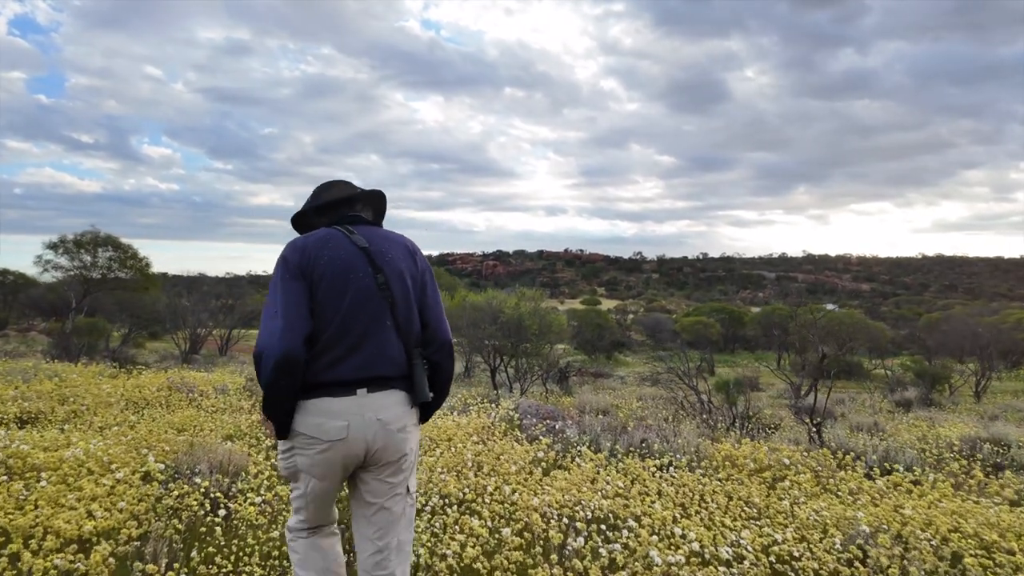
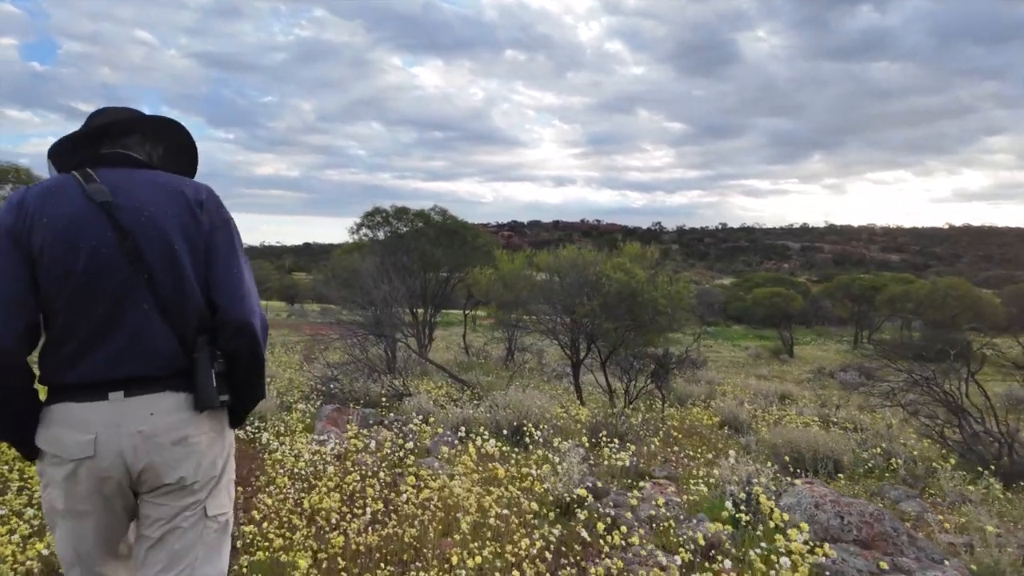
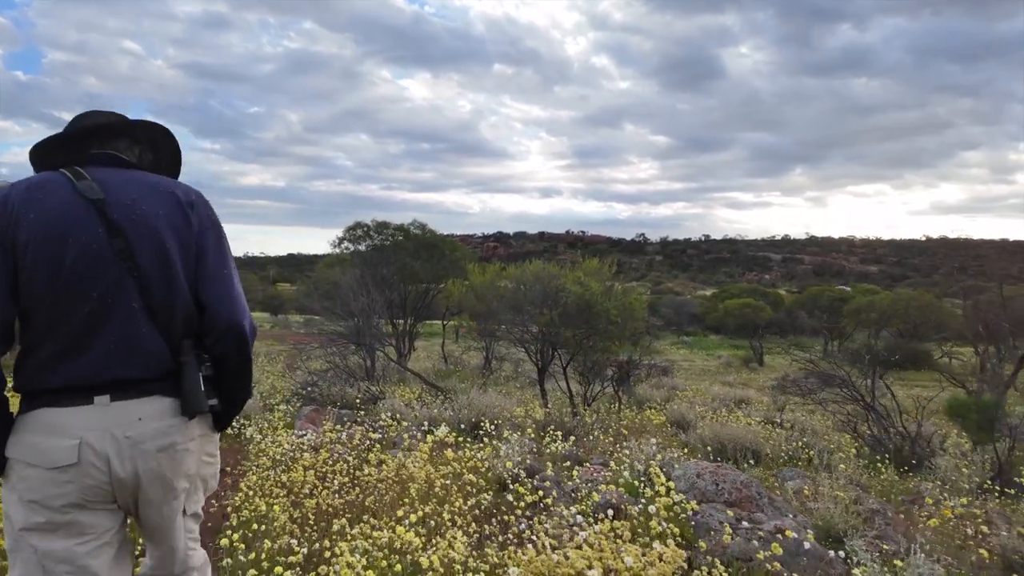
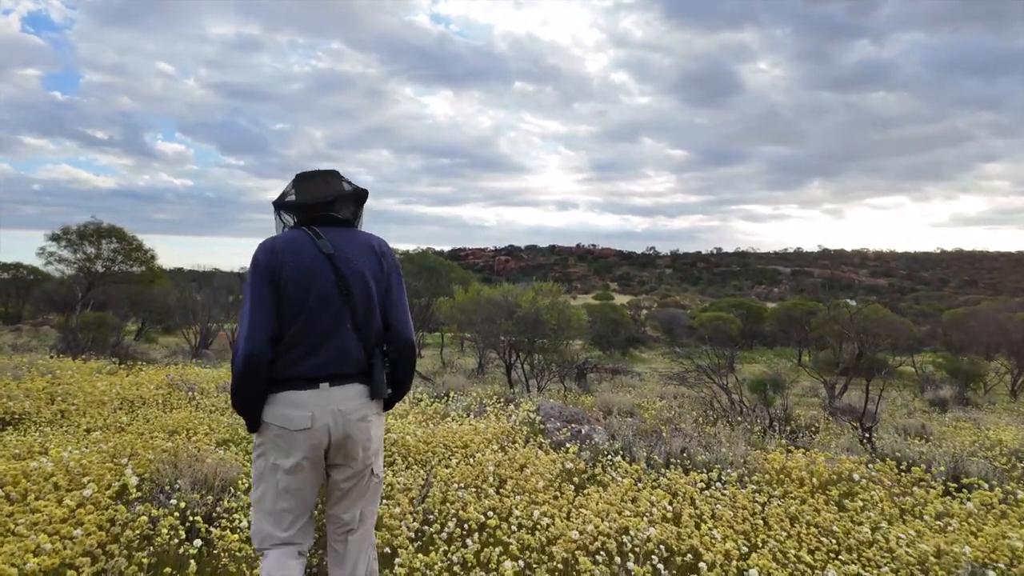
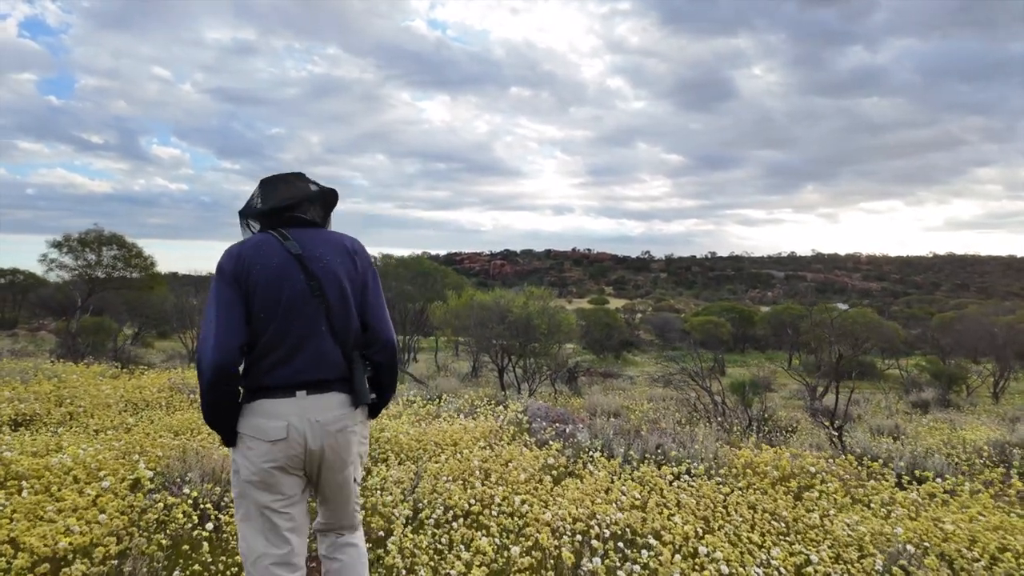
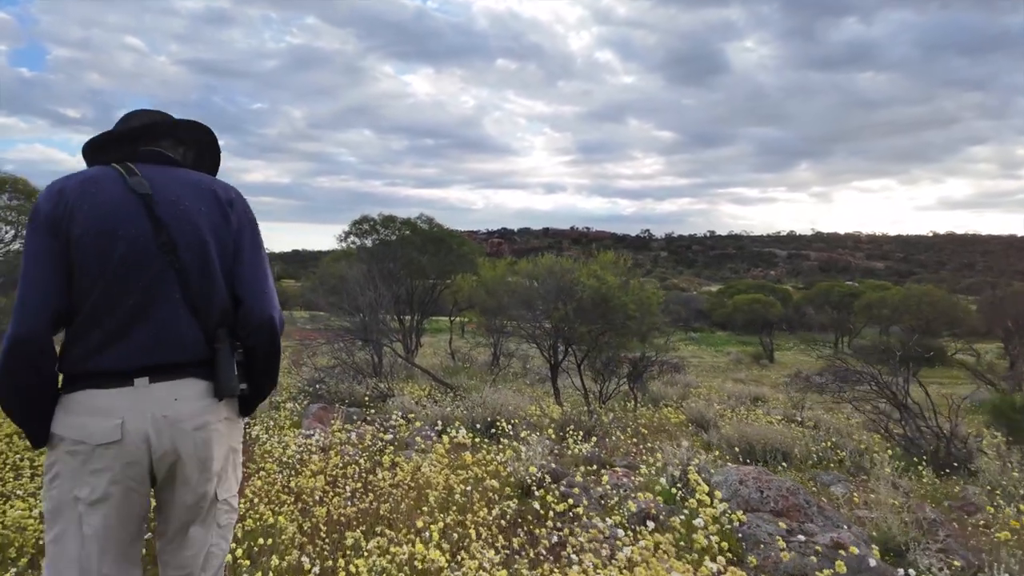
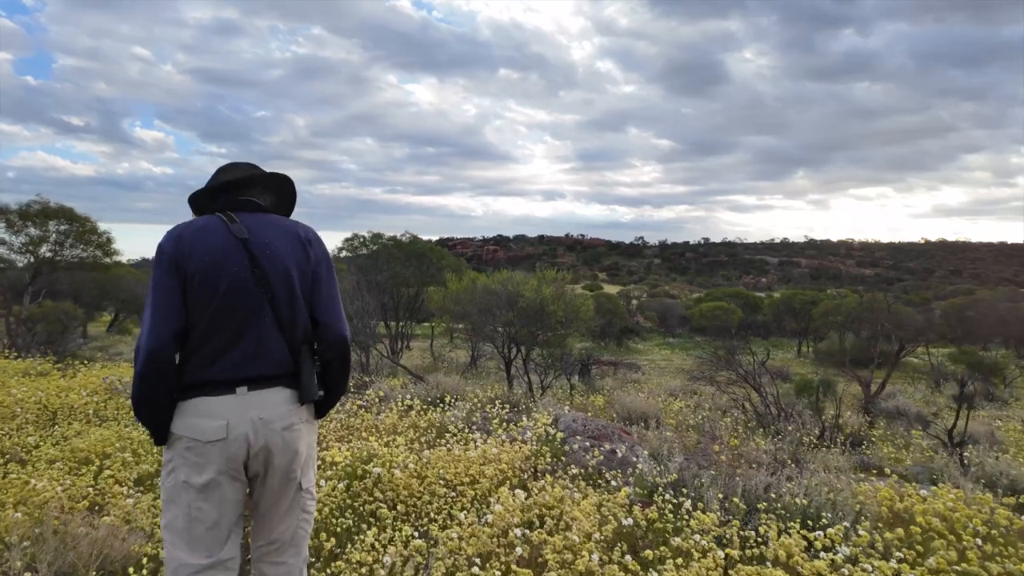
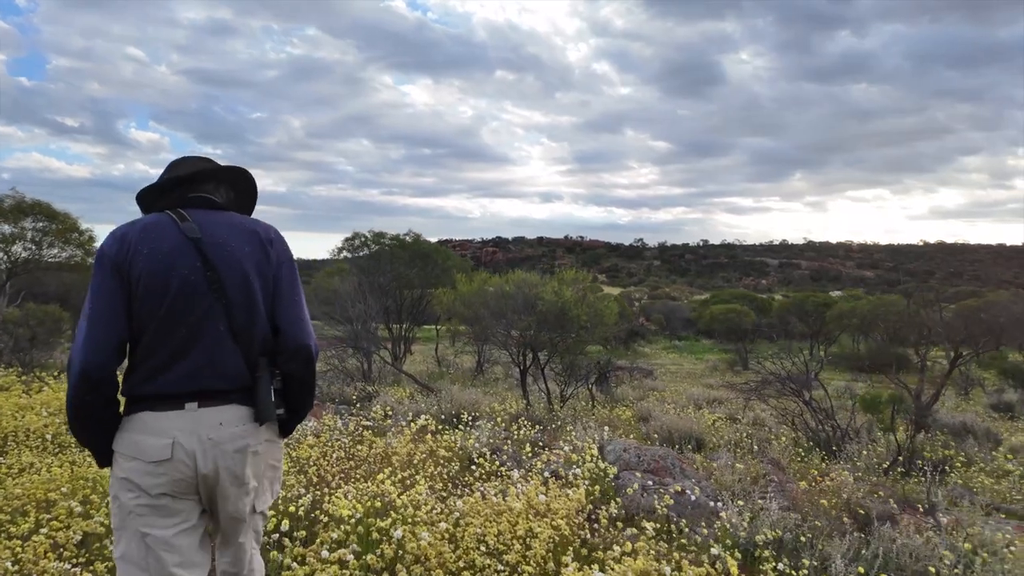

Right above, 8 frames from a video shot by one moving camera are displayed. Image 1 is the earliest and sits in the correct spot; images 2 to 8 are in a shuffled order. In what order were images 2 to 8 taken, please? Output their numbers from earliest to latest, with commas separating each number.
5, 4, 7, 8, 3, 6, 2
